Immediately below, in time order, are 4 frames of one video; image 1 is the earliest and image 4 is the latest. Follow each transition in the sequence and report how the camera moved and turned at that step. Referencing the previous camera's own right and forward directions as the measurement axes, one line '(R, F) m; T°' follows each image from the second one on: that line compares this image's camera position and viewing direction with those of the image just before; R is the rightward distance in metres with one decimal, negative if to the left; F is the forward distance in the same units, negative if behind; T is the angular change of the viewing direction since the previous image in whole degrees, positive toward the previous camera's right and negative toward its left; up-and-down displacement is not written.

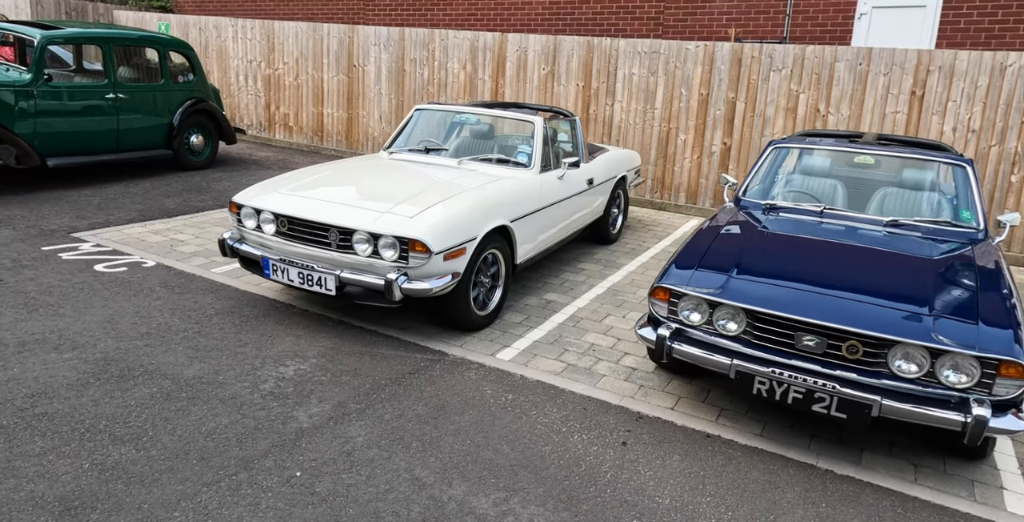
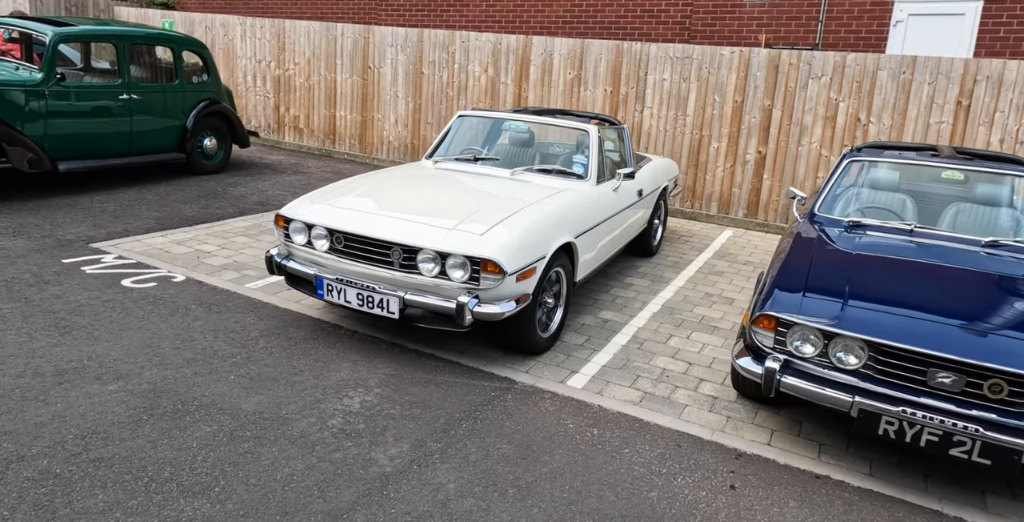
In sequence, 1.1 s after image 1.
(-0.5, +0.3) m; +1°
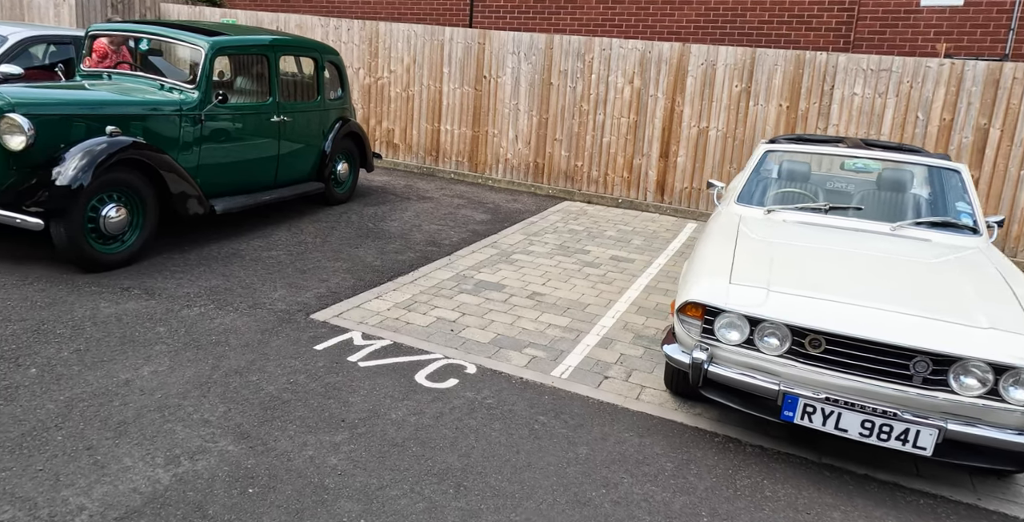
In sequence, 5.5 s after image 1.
(-2.6, +1.1) m; +3°
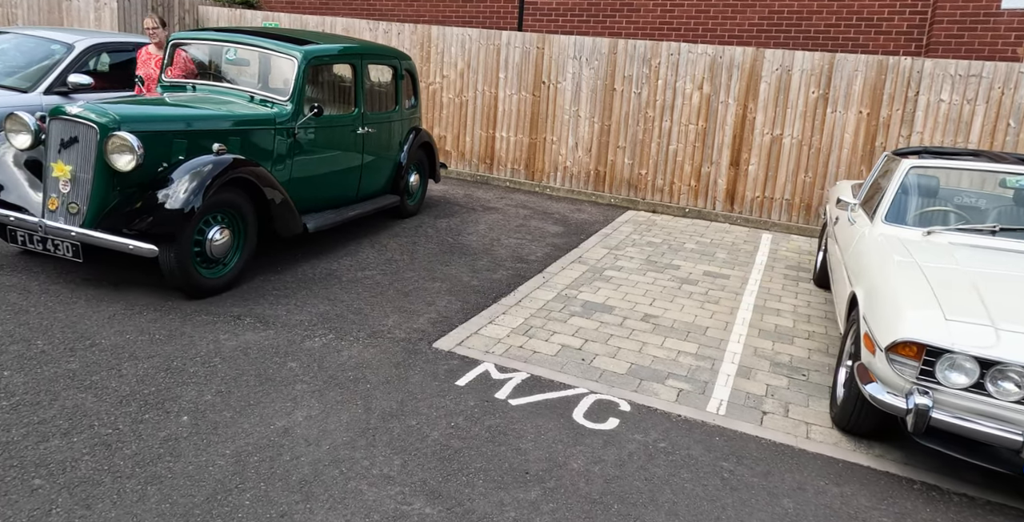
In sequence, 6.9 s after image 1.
(-0.9, +0.3) m; 0°
